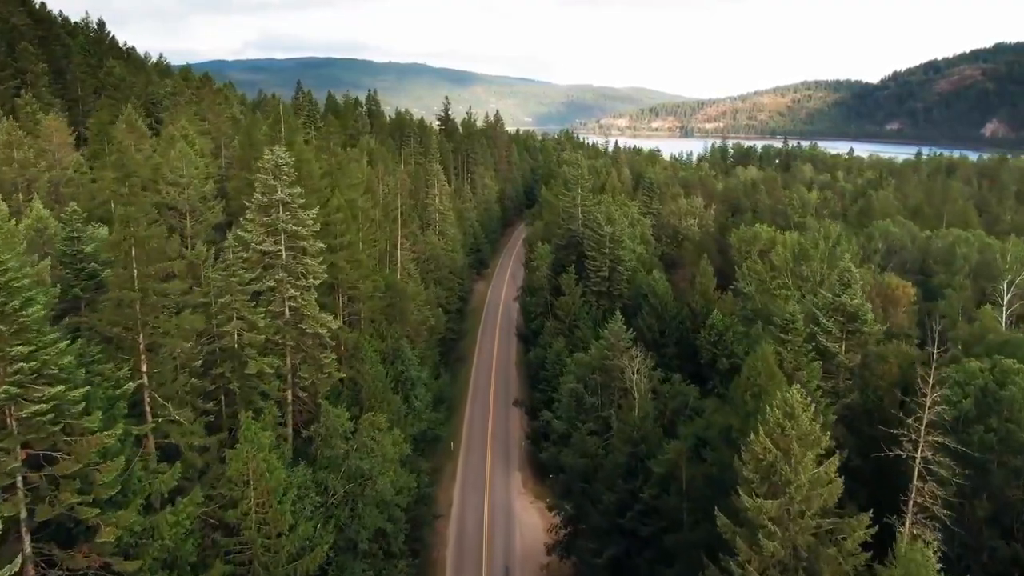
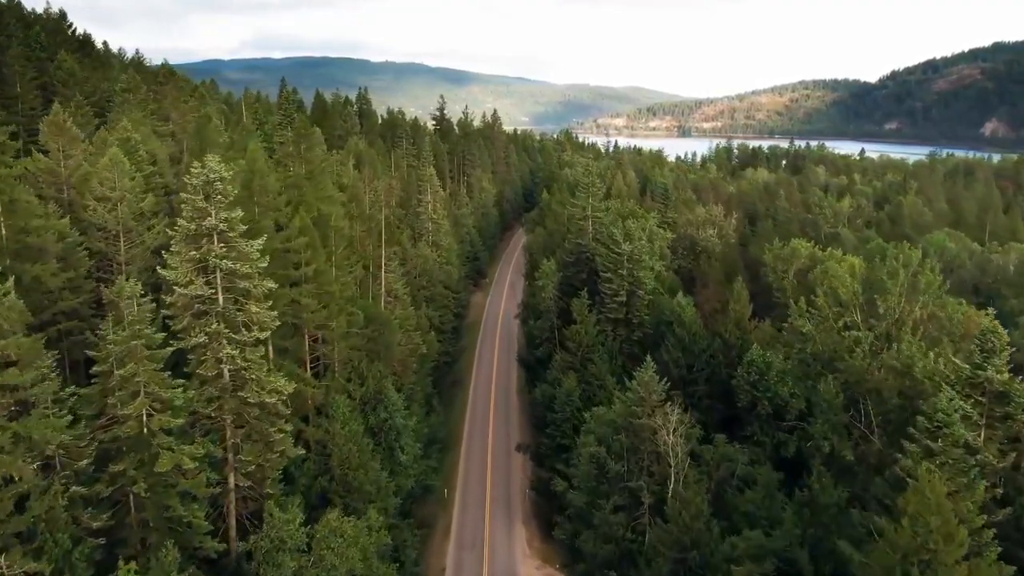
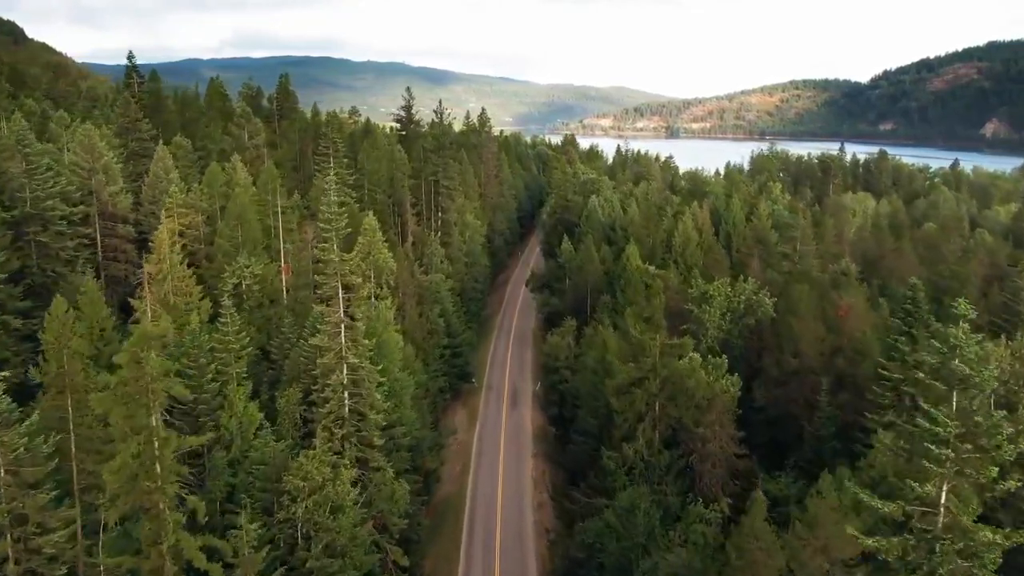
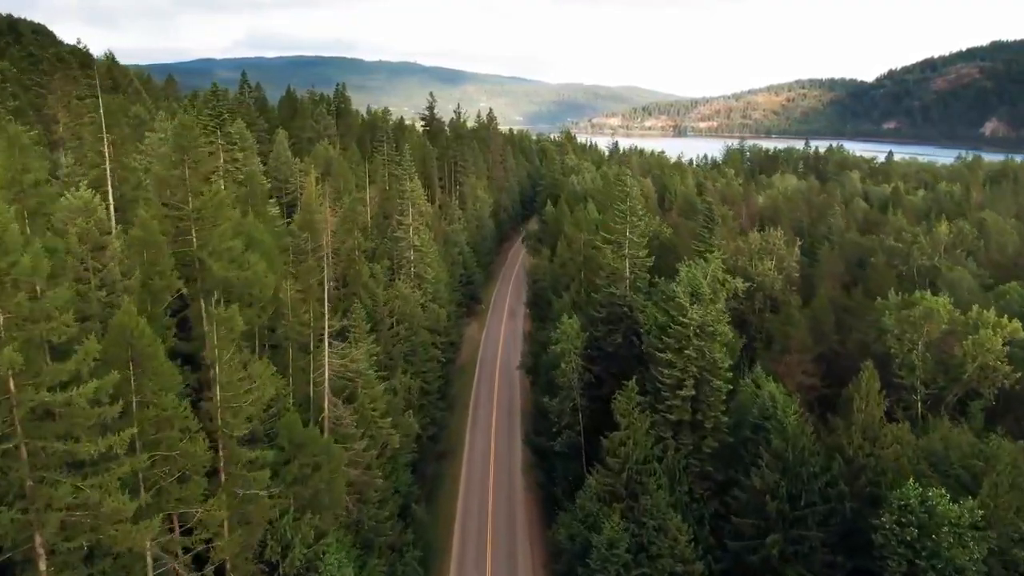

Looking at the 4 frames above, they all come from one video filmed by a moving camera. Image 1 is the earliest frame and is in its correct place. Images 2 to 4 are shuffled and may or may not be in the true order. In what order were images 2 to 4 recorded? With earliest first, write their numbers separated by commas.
2, 4, 3
